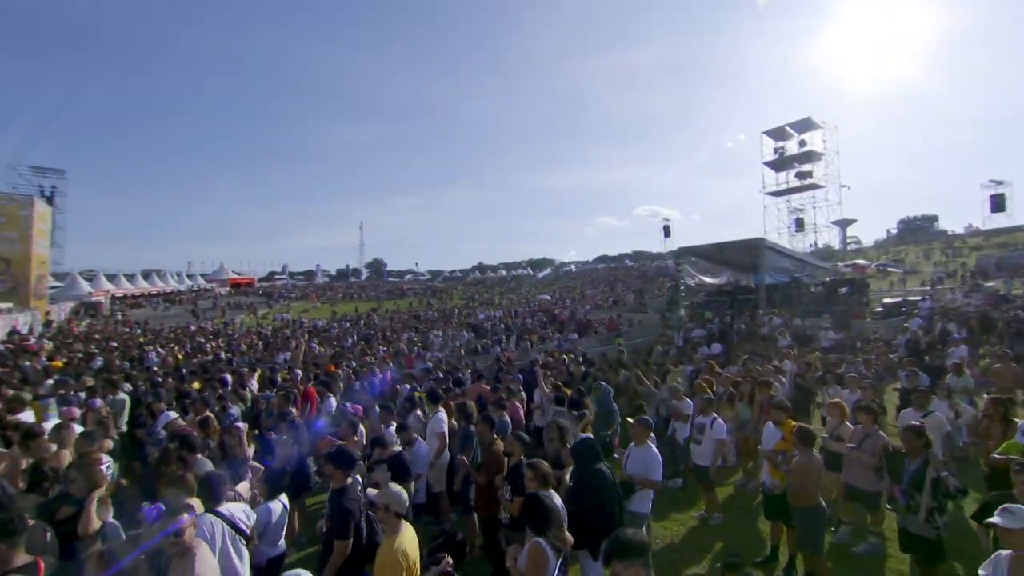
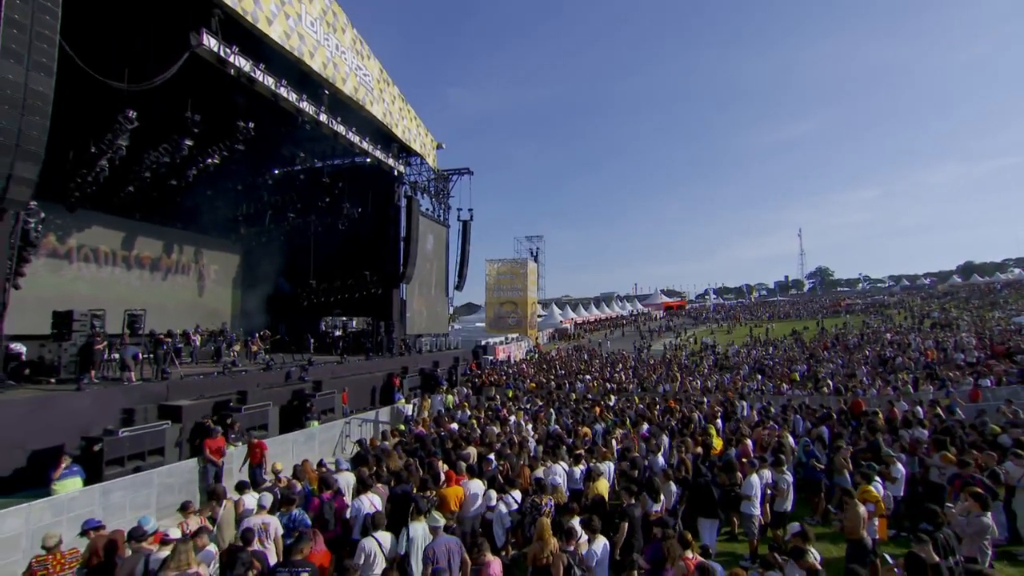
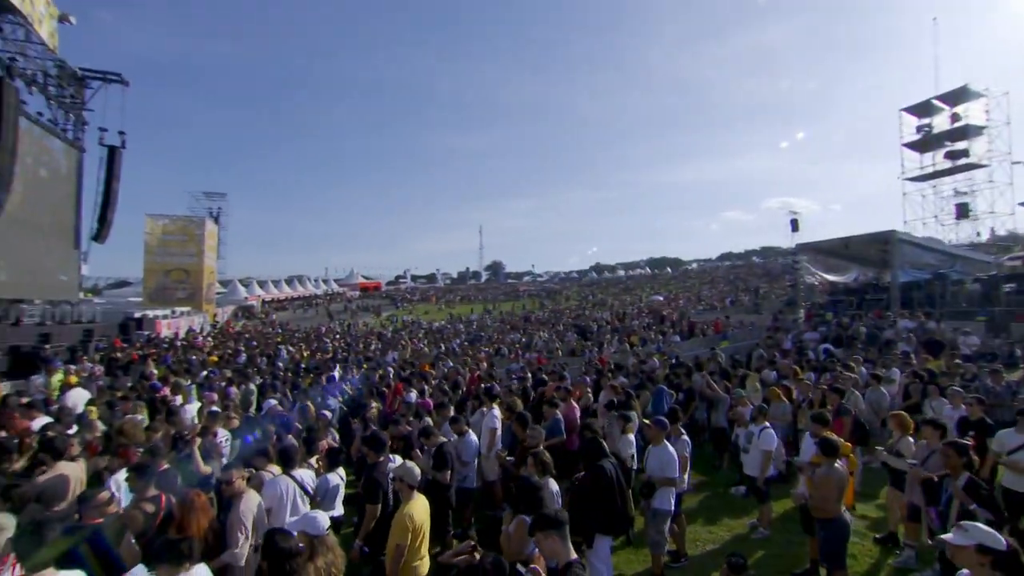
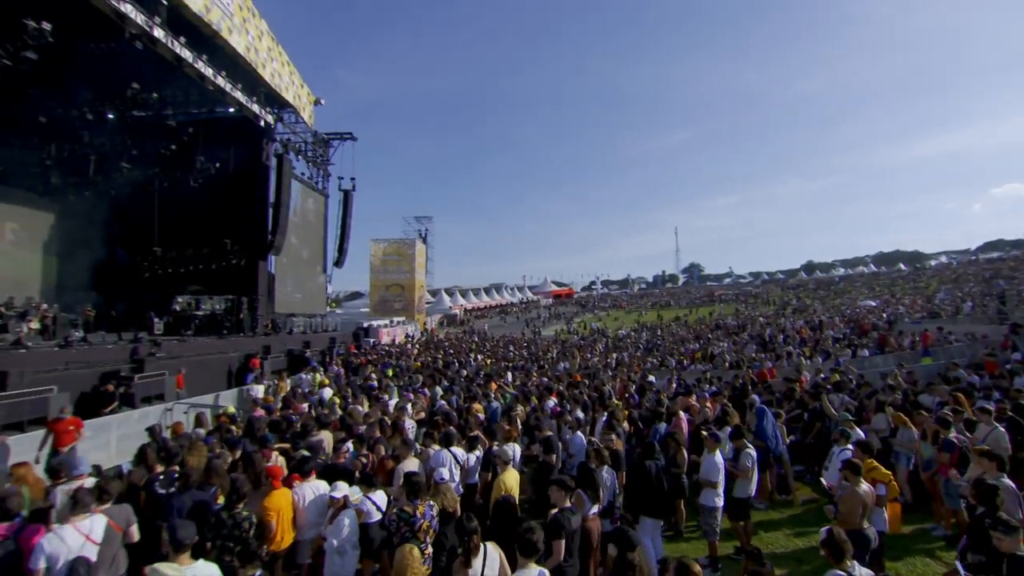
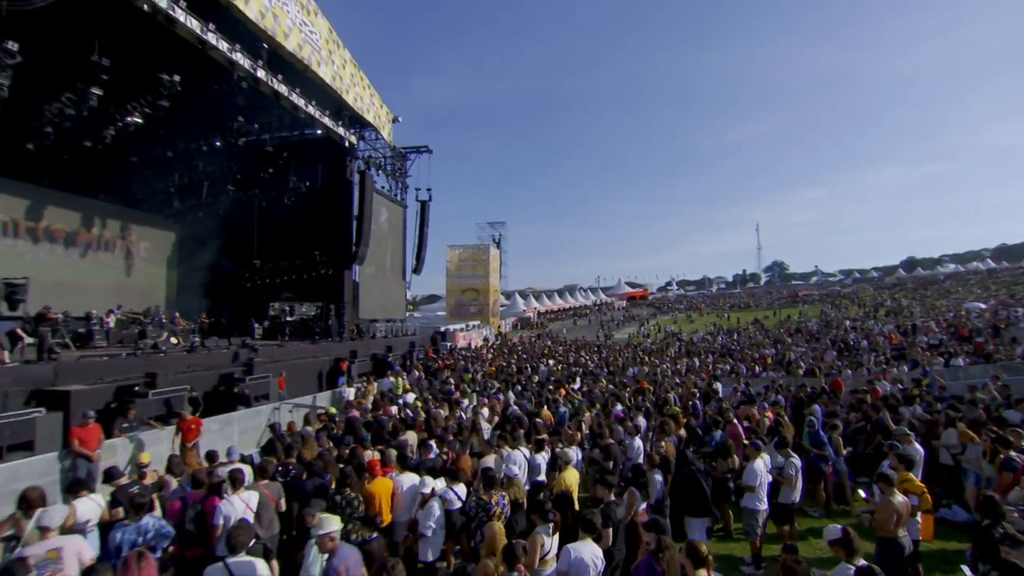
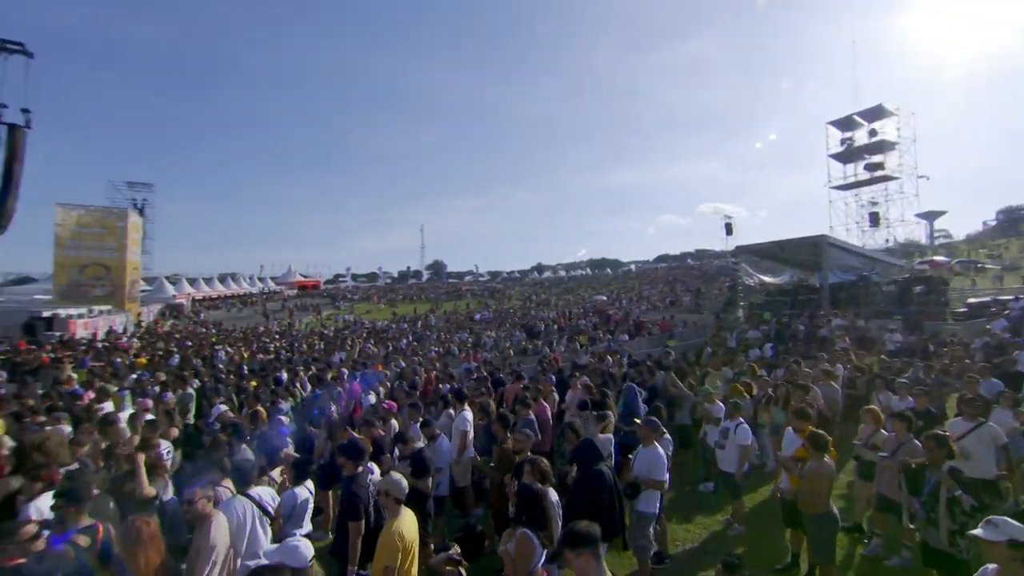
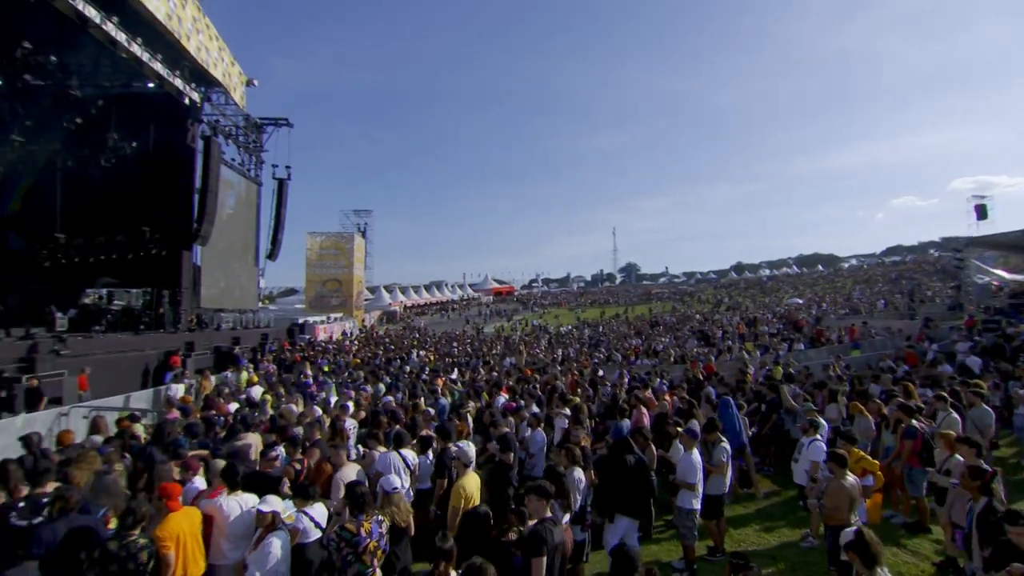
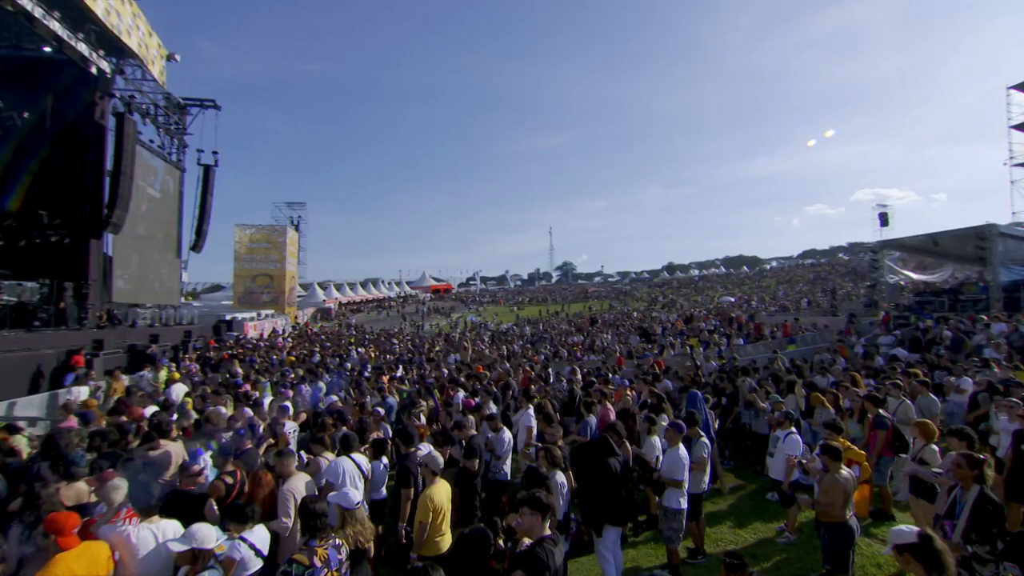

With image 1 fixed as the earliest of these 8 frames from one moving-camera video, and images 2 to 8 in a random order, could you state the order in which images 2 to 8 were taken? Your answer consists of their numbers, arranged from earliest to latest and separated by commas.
6, 3, 8, 7, 4, 5, 2
